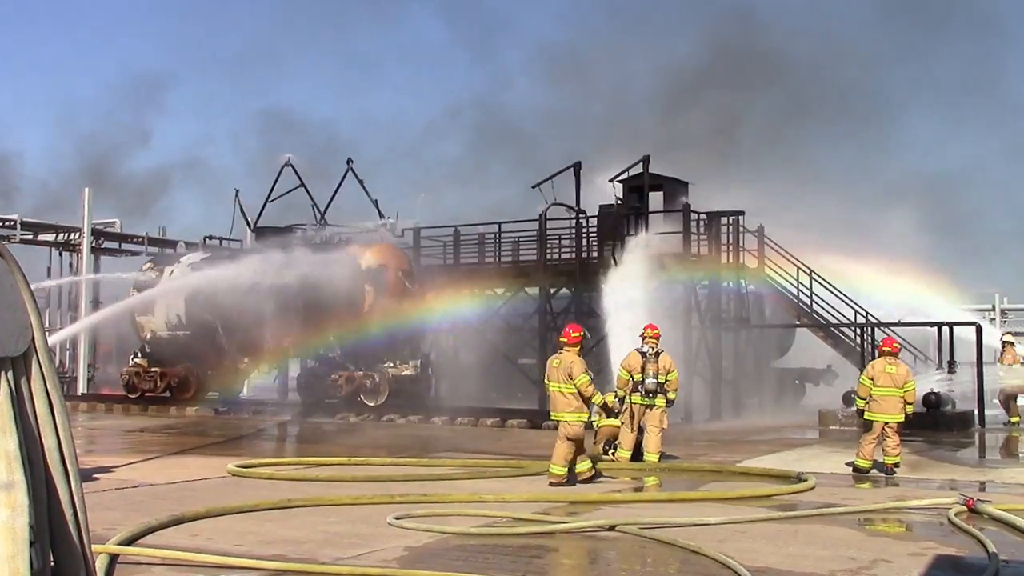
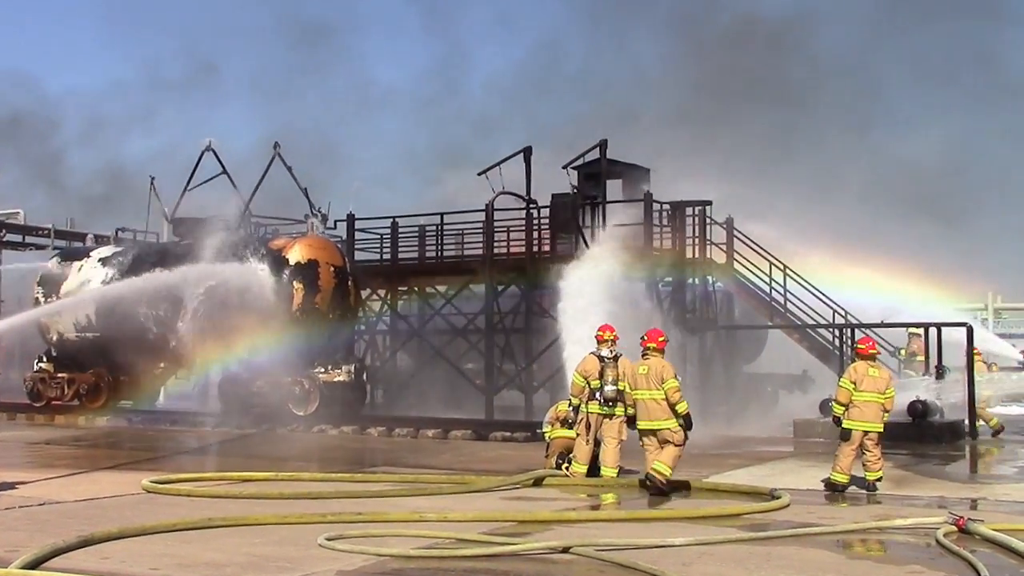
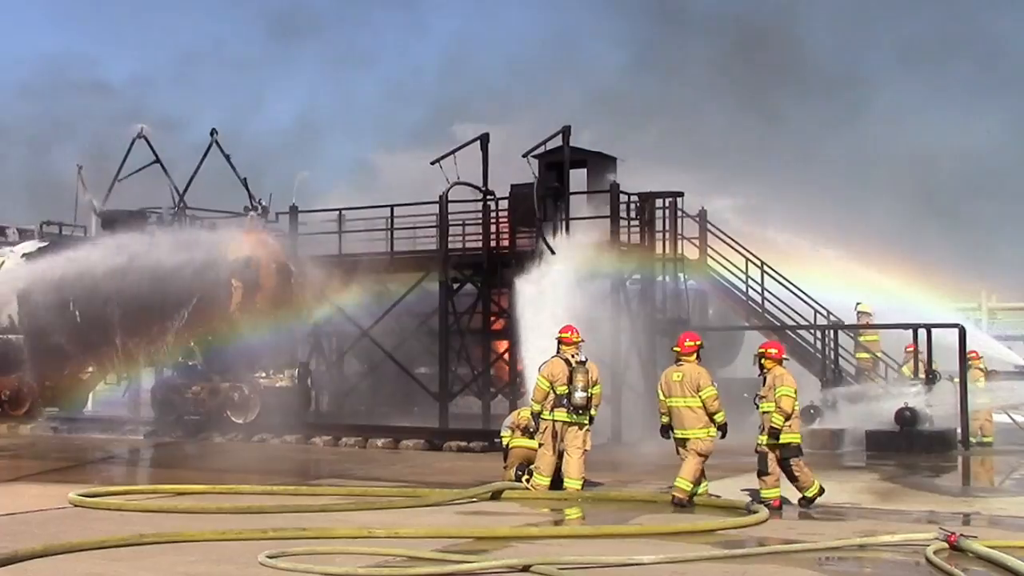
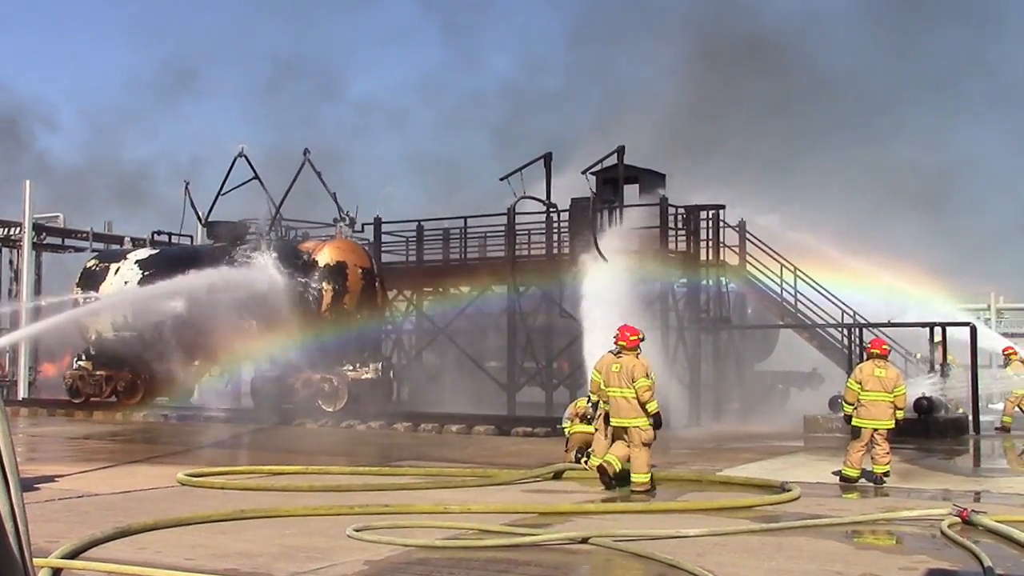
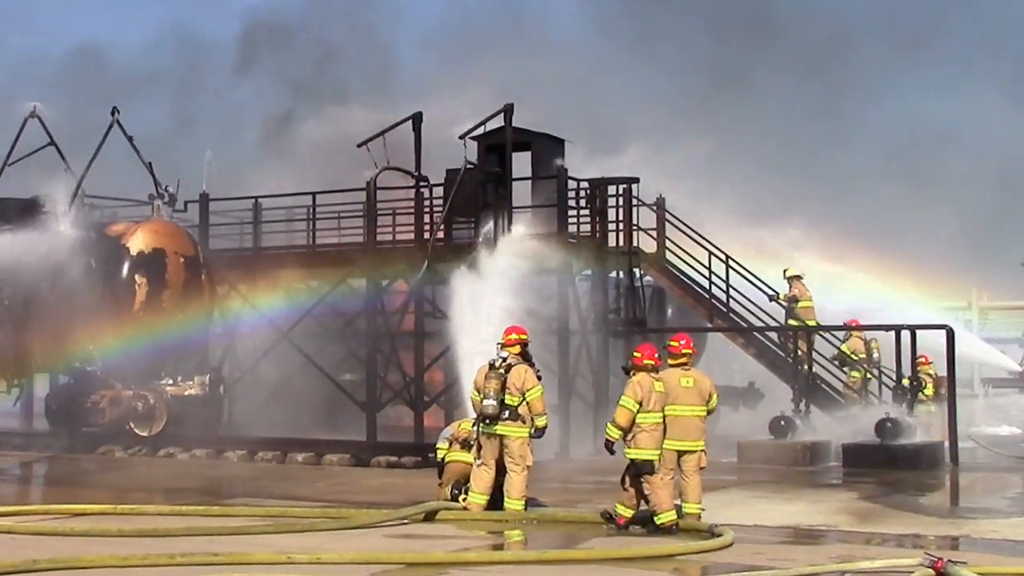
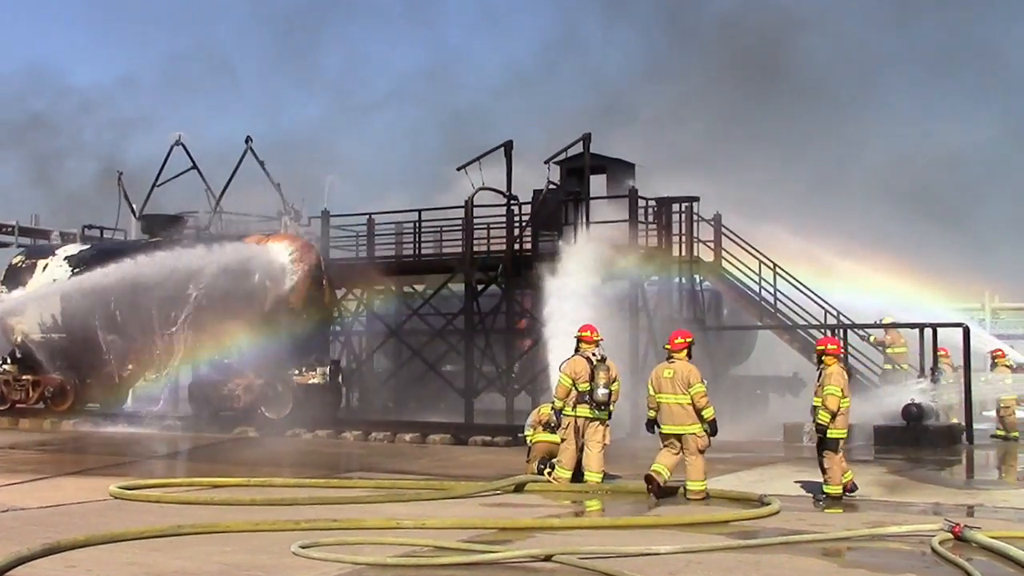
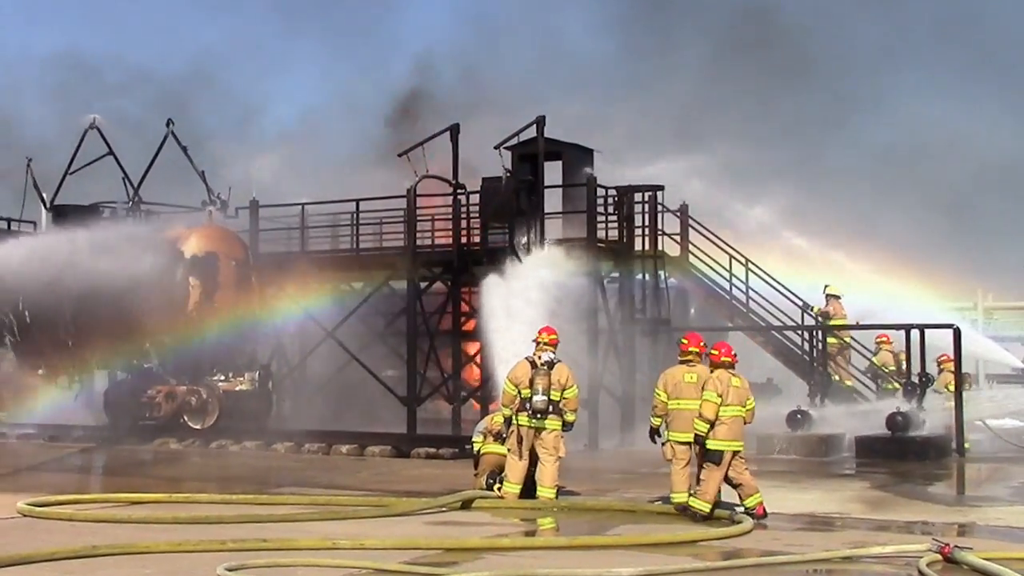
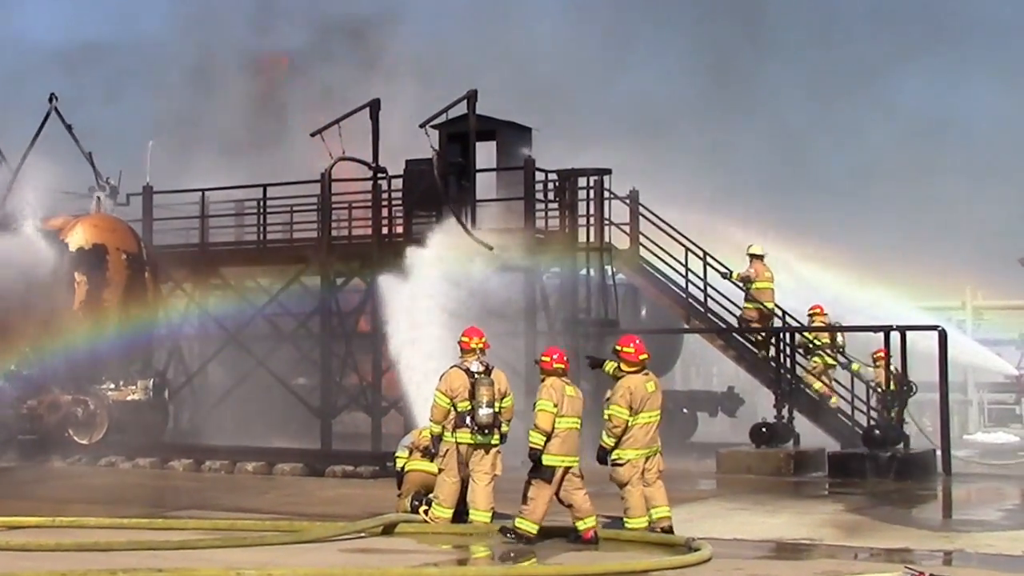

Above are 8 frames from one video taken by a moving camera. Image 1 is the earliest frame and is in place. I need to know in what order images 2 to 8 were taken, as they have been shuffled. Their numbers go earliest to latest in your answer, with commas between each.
4, 2, 6, 3, 7, 5, 8
